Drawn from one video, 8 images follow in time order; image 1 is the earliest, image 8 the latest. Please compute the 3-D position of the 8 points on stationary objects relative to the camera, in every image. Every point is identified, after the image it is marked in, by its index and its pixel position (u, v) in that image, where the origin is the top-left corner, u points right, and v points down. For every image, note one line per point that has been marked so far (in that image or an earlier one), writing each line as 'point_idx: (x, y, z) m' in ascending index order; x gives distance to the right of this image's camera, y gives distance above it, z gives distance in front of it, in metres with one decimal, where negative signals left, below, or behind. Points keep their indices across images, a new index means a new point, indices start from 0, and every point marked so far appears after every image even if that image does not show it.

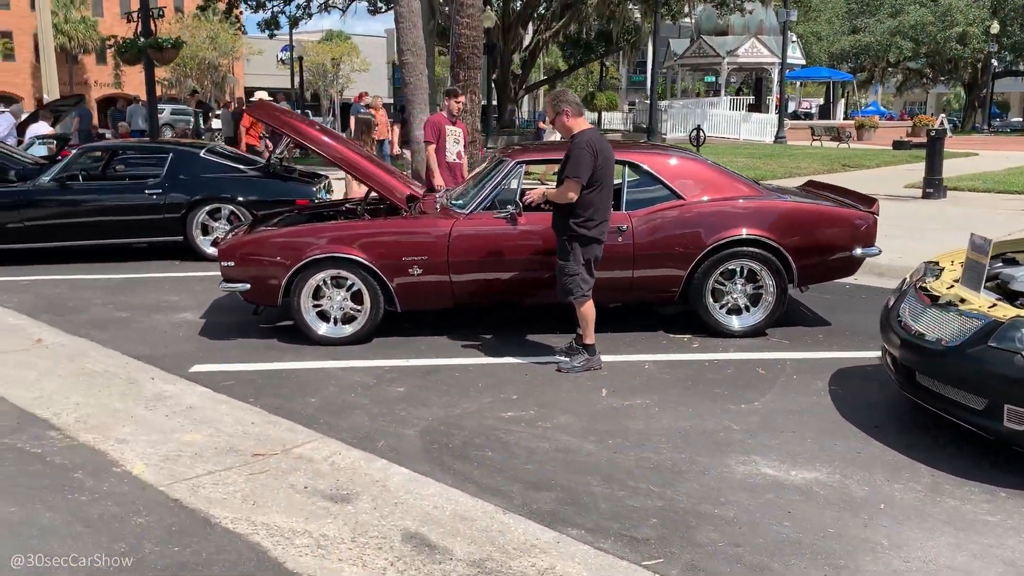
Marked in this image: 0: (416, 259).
0: (-0.6, +0.2, +5.7) m
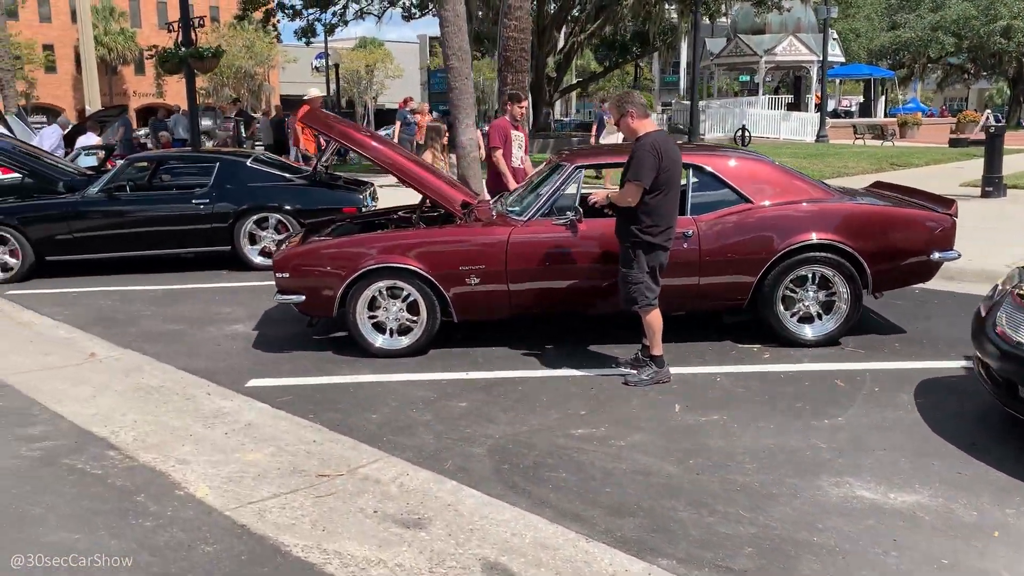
0: (-0.2, +0.1, +5.6) m
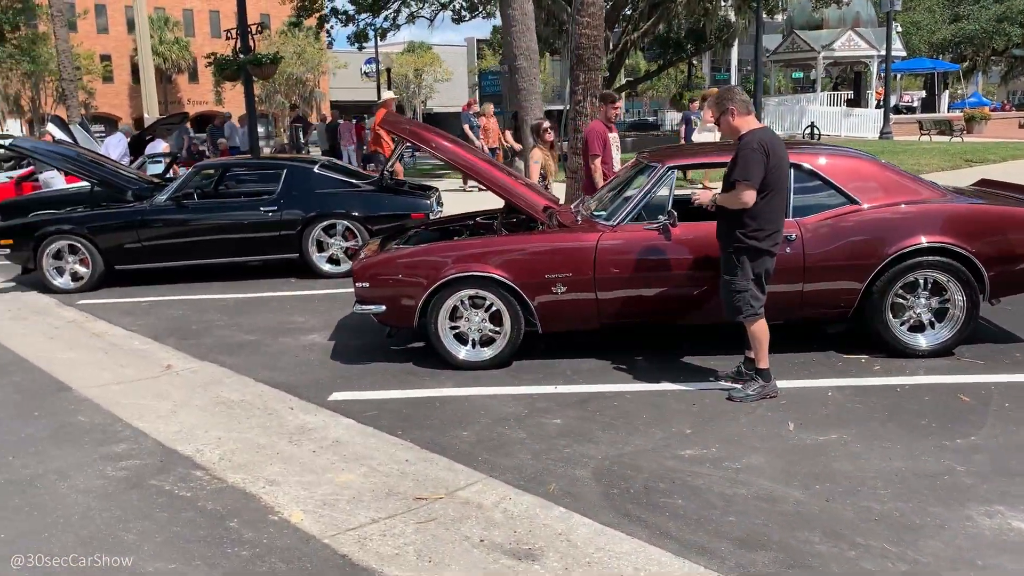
0: (+0.3, +0.1, +5.3) m
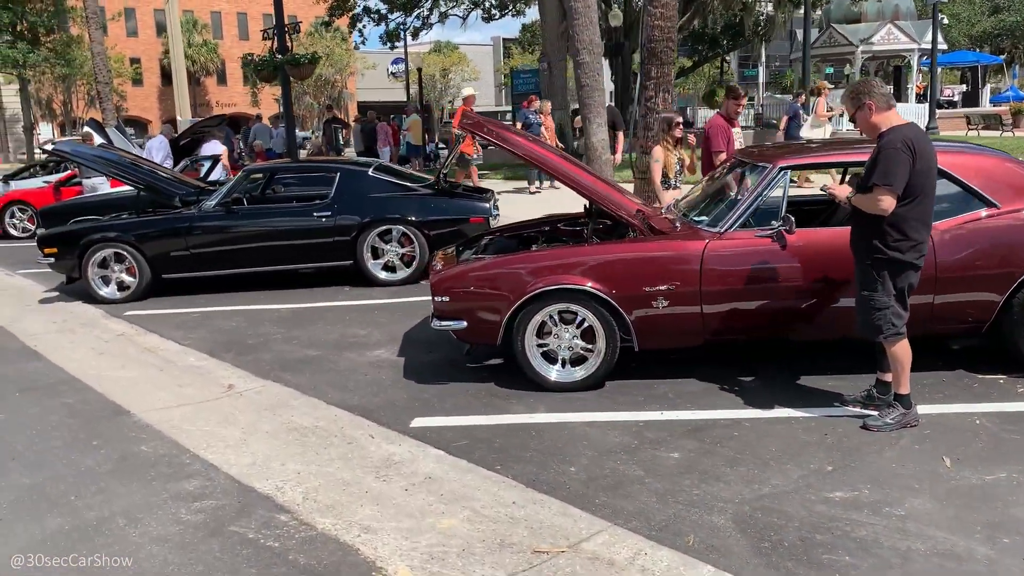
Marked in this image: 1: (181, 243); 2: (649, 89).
0: (+0.8, 0.0, +4.8) m
1: (-3.1, +0.4, +8.5) m
2: (+1.2, +1.8, +7.9) m
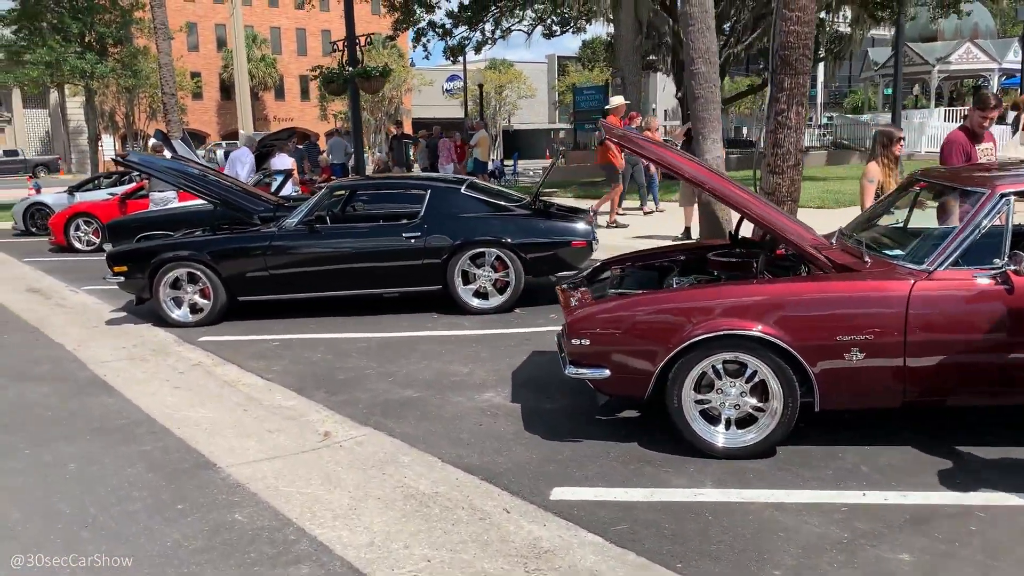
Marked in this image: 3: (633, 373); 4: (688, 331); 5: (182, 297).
0: (+1.5, -0.2, +4.0) m
1: (-2.2, +0.2, +7.8) m
2: (+2.1, +1.5, +7.1) m
3: (+0.6, -0.4, +4.3) m
4: (+0.8, -0.2, +4.1) m
5: (-3.0, -0.1, +8.0) m
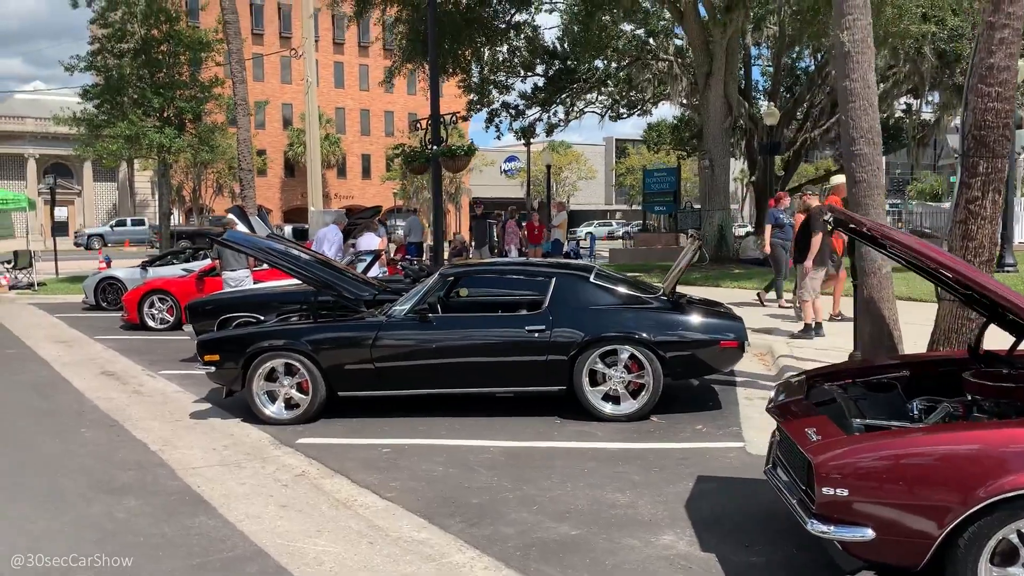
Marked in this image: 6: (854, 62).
0: (+2.4, -0.7, +3.0) m
1: (-1.2, -0.5, +7.0) m
2: (+3.2, +0.7, +6.1) m
3: (+1.4, -0.9, +3.3) m
4: (+1.7, -0.7, +3.1) m
5: (-1.9, -0.8, +7.2) m
6: (+2.7, +1.8, +7.1) m
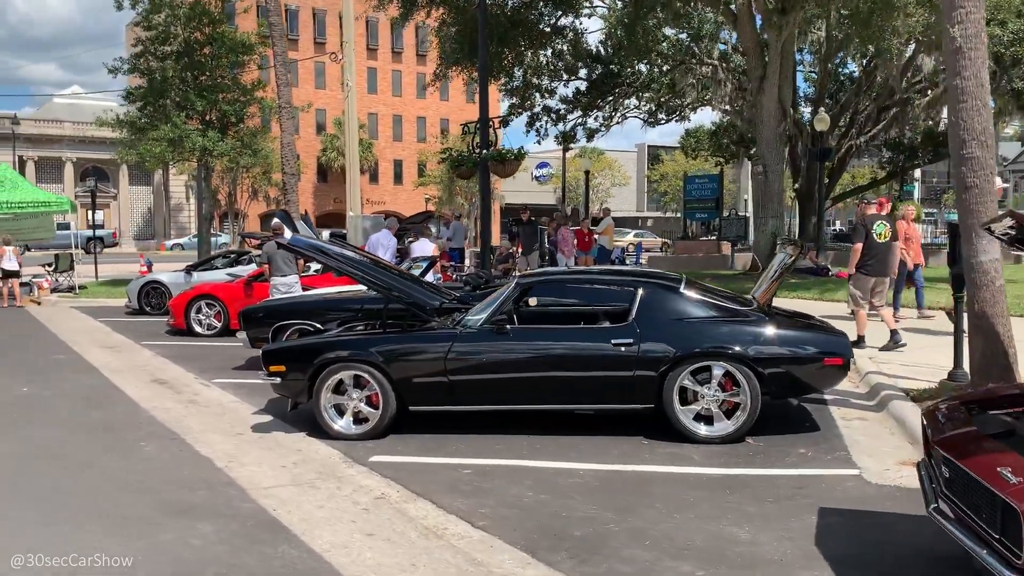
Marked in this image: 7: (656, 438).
0: (+2.9, -0.8, +2.5) m
1: (-0.6, -0.6, +6.6) m
2: (+3.8, +0.6, +5.6) m
3: (+1.9, -1.0, +2.8) m
4: (+2.2, -0.8, +2.6) m
5: (-1.3, -0.9, +6.8) m
6: (+3.4, +1.7, +6.6) m
7: (+1.0, -1.1, +6.6) m
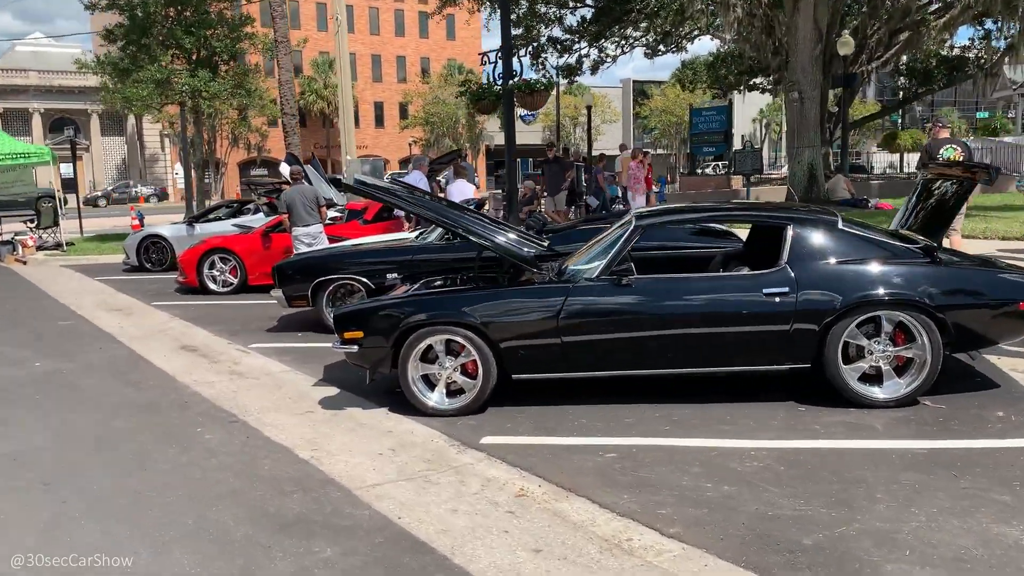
0: (+3.8, -0.6, +1.5) m
1: (+0.2, -0.3, +5.6) m
2: (+4.5, +1.0, +4.6) m
3: (+2.8, -0.8, +1.8) m
4: (+3.1, -0.6, +1.7) m
5: (-0.5, -0.6, +5.7) m
6: (+4.1, +2.2, +5.5) m
7: (+1.8, -0.7, +5.6) m
